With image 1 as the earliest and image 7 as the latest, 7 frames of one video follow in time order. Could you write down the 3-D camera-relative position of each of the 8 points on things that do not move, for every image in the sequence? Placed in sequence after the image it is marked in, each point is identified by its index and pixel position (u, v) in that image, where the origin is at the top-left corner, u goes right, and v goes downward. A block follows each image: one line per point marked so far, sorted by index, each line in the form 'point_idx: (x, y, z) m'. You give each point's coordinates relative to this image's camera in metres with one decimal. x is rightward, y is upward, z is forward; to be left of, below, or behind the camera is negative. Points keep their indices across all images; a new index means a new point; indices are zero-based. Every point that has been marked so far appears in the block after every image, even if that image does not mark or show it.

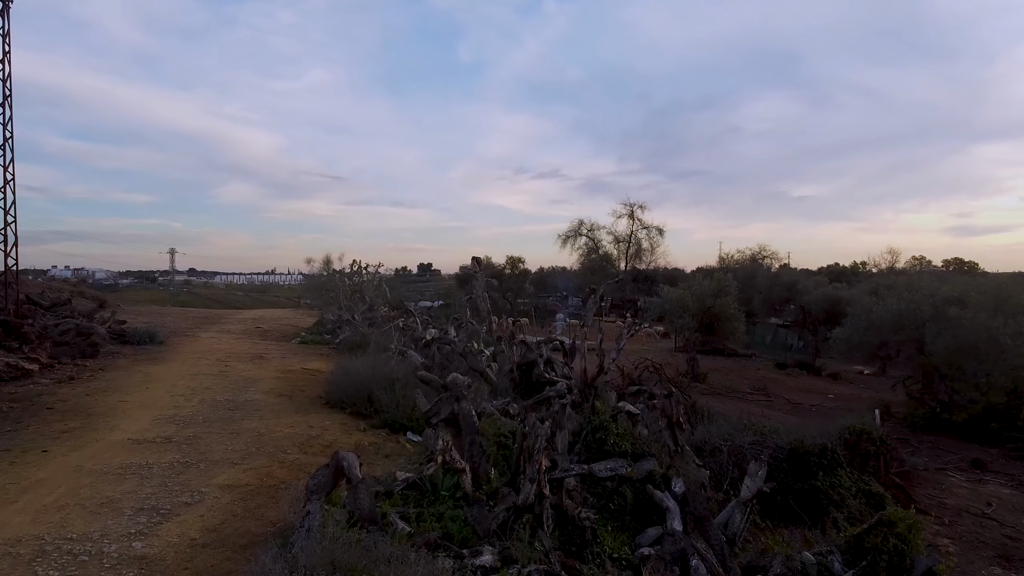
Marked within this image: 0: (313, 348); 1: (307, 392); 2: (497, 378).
0: (-2.8, -0.9, +11.8) m
1: (-1.9, -1.0, +7.8) m
2: (-0.2, -0.9, +8.2) m
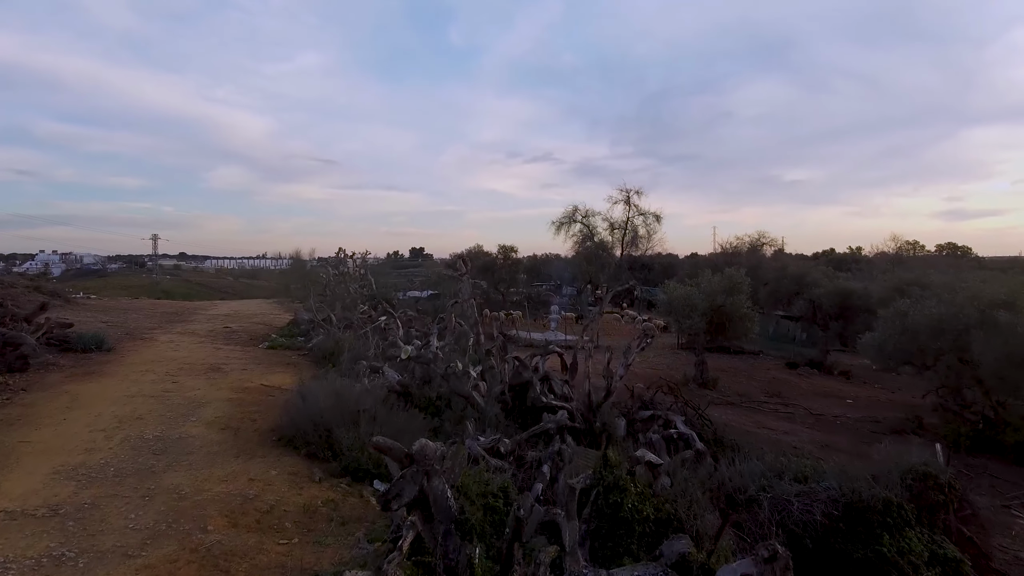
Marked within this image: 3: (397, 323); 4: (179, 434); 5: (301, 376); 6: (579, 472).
0: (-2.9, -0.9, +10.5) m
1: (-2.0, -1.1, +6.5) m
2: (-0.2, -1.0, +6.9) m
3: (-1.6, -0.5, +11.7) m
4: (-2.4, -1.1, +6.0) m
5: (-2.2, -1.0, +8.9) m
6: (+0.5, -1.3, +5.7) m
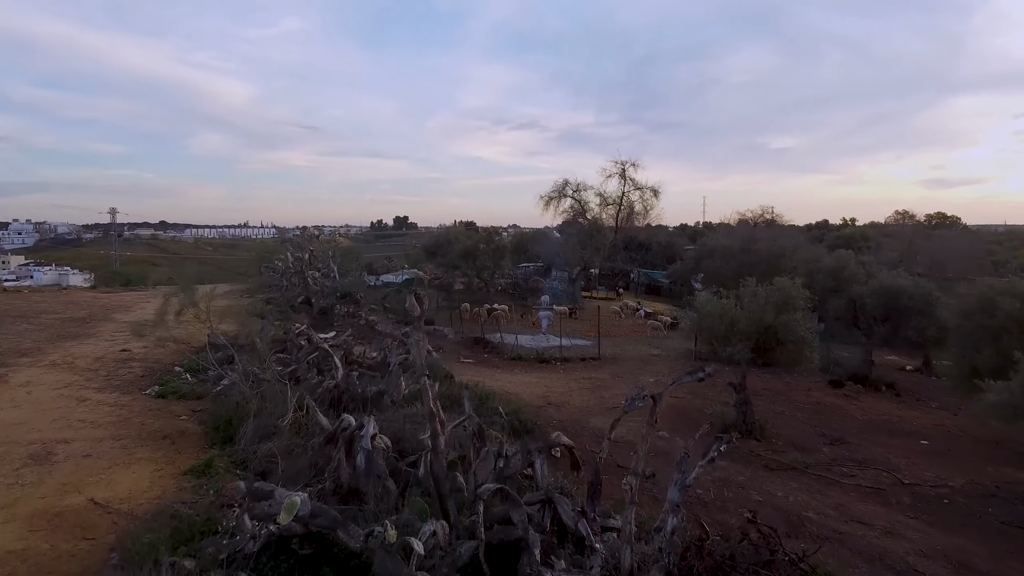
0: (-3.1, -1.2, +7.3) m
1: (-2.1, -1.5, +3.4) m
2: (-0.3, -1.4, +3.8) m
3: (-1.8, -0.8, +8.5) m
4: (-2.5, -1.5, +2.9) m
5: (-2.4, -1.3, +5.7) m
6: (+0.4, -1.7, +2.6) m
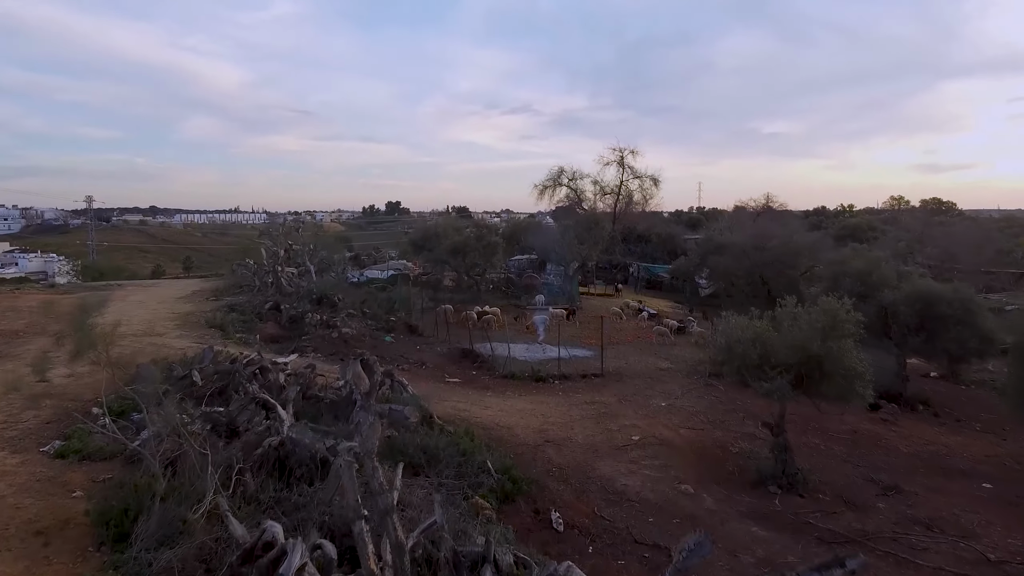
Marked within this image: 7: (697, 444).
0: (-3.1, -1.4, +5.6) m
1: (-2.1, -1.8, +1.7) m
2: (-0.4, -1.7, +2.1) m
3: (-1.9, -1.0, +6.8) m
4: (-2.5, -1.9, +1.2) m
5: (-2.4, -1.6, +4.0) m
6: (+0.4, -2.1, +1.0) m
7: (+2.2, -1.8, +9.7) m
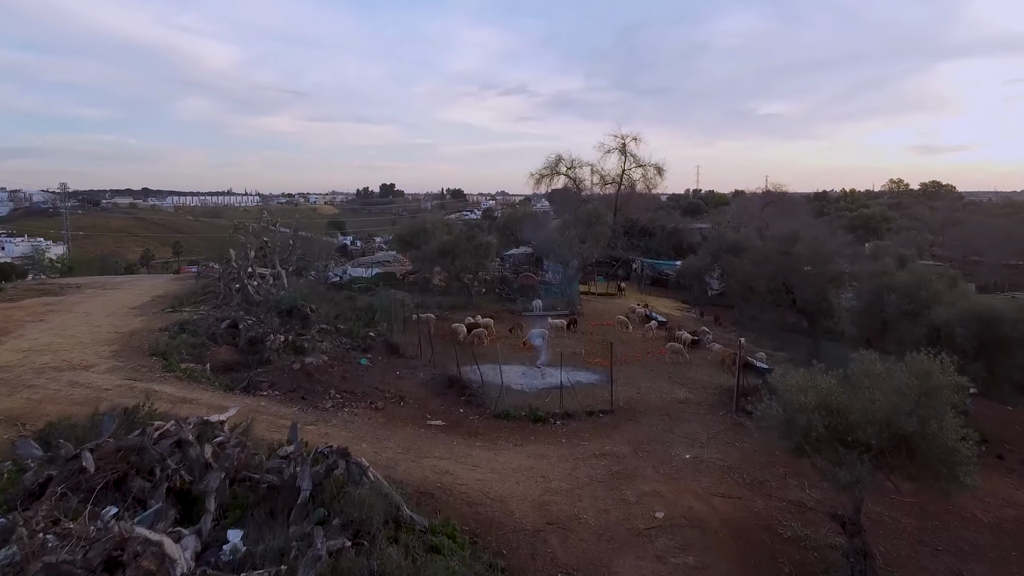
0: (-3.2, -1.9, +3.6) m
1: (-2.1, -2.4, -0.3) m
2: (-0.4, -2.3, +0.2) m
3: (-1.9, -1.4, +4.8) m
4: (-2.5, -2.4, -0.8) m
5: (-2.5, -2.1, +2.0) m
6: (+0.4, -2.7, -1.0) m
7: (+2.1, -2.2, +7.8) m
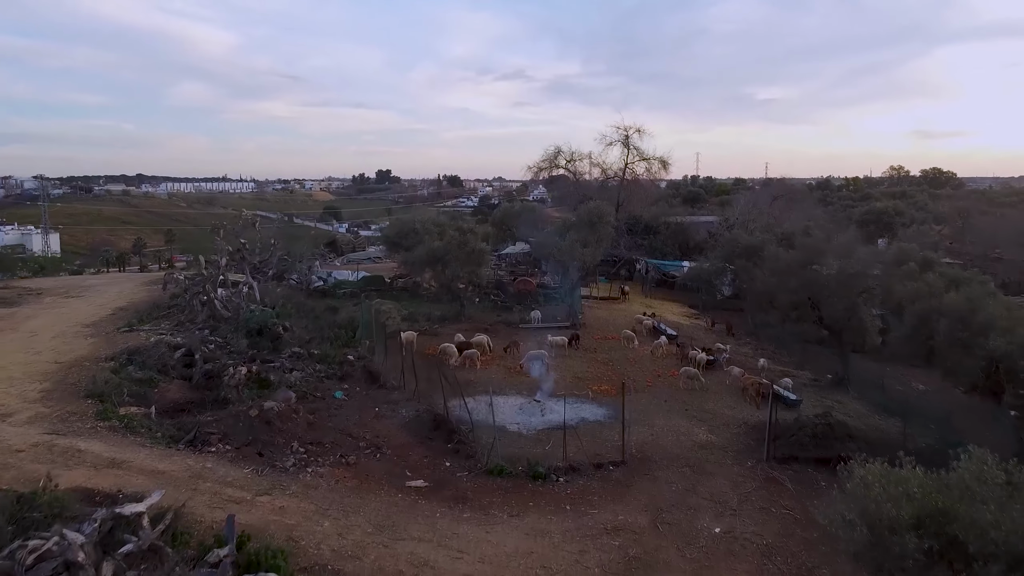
0: (-3.2, -2.4, +2.0) m
1: (-2.1, -3.0, -1.9) m
2: (-0.4, -2.8, -1.5) m
3: (-1.9, -1.9, +3.2) m
4: (-2.6, -3.0, -2.4) m
5: (-2.5, -2.6, +0.4) m
6: (+0.3, -3.2, -2.6) m
7: (+2.1, -2.6, +6.2) m
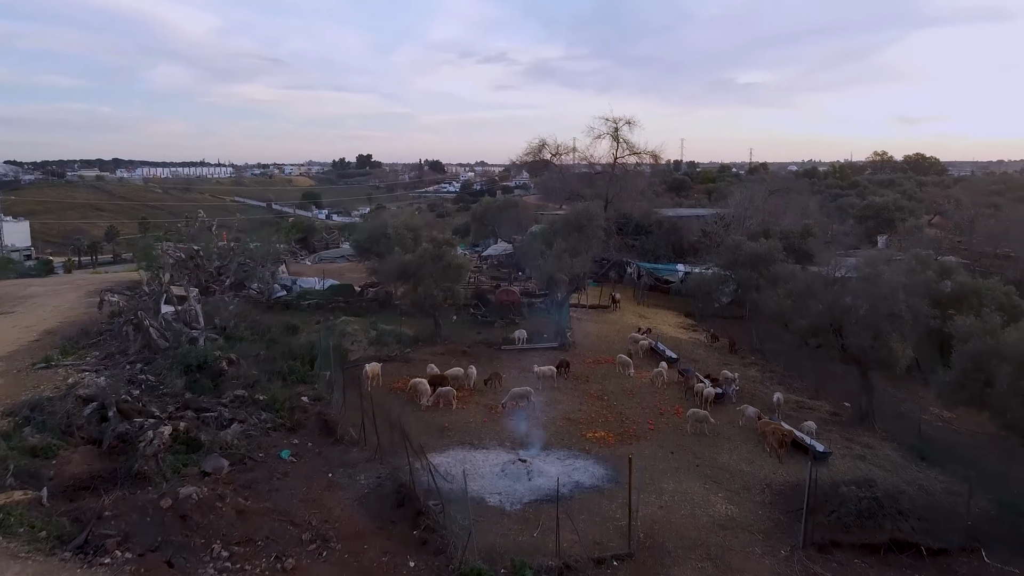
0: (-3.2, -3.1, 0.0) m
1: (-2.1, -3.7, -3.8) m
2: (-0.3, -3.5, -3.3) m
3: (-2.0, -2.6, +1.2) m
4: (-2.5, -3.8, -4.3) m
5: (-2.5, -3.3, -1.5) m
6: (+0.4, -4.0, -4.5) m
7: (+2.0, -3.2, +4.3) m
